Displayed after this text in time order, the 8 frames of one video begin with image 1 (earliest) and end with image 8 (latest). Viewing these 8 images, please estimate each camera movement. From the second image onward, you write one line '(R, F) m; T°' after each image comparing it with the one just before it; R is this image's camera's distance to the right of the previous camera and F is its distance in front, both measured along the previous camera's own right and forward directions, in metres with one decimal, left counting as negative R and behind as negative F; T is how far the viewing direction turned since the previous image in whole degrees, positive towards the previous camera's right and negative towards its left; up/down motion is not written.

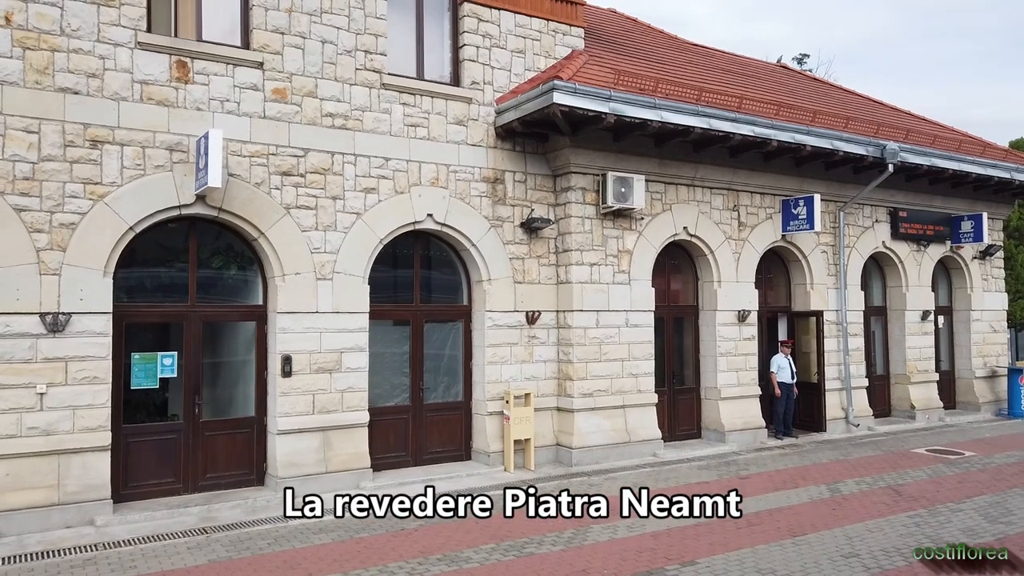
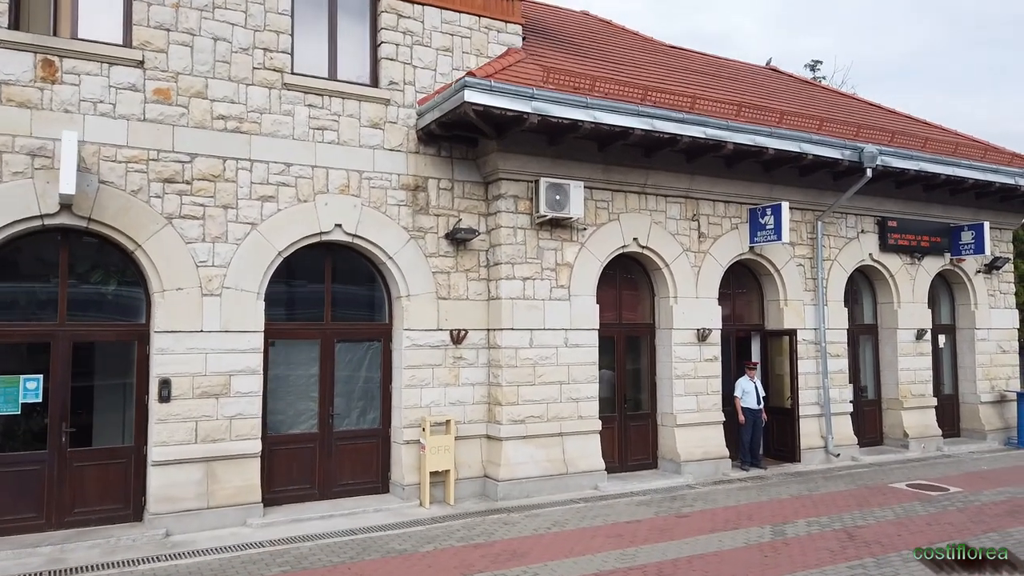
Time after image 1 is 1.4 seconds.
(+1.4, +0.9) m; -3°
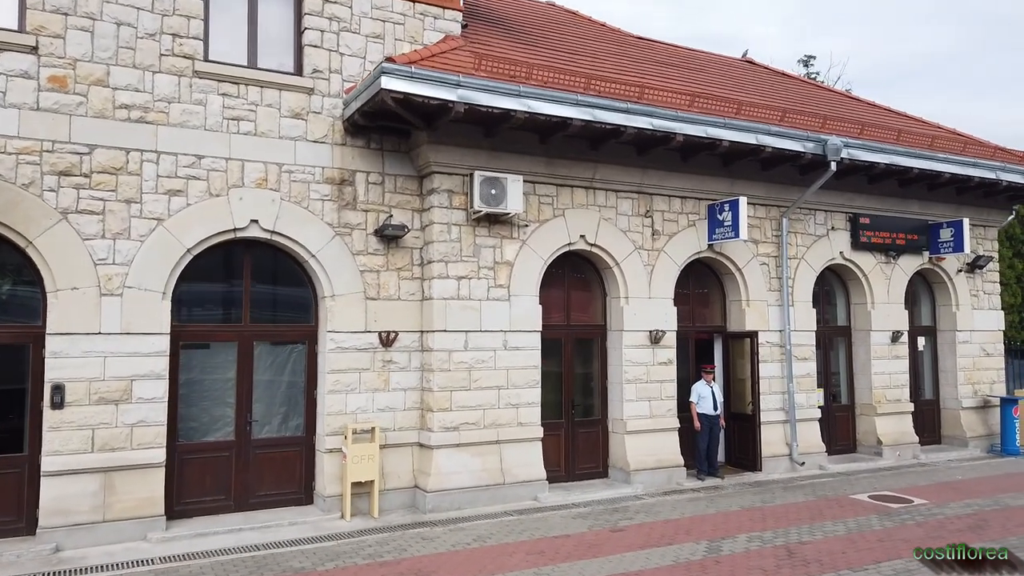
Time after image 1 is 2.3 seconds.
(+0.9, +0.5) m; -1°
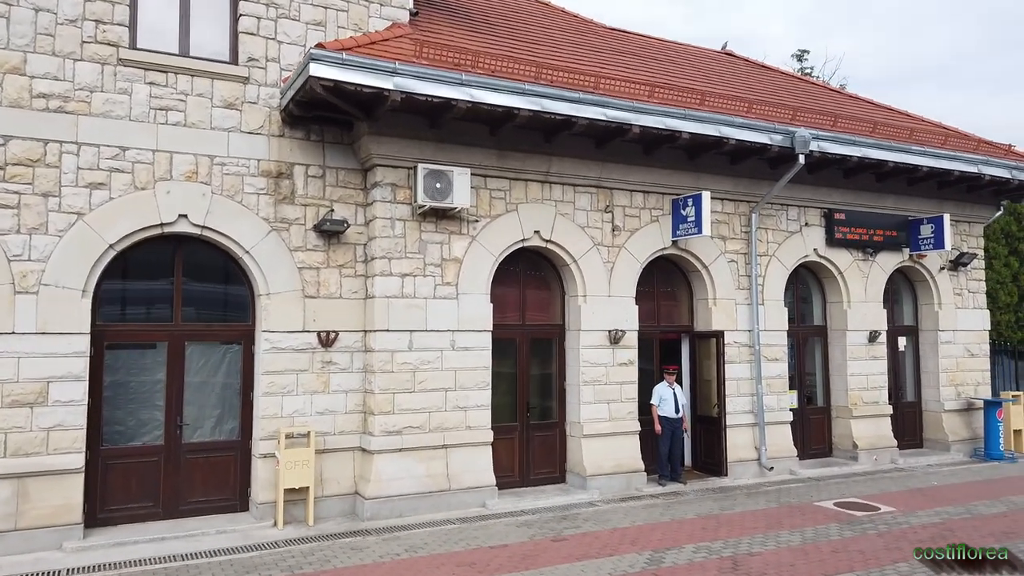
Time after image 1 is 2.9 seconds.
(+0.7, +0.4) m; -1°
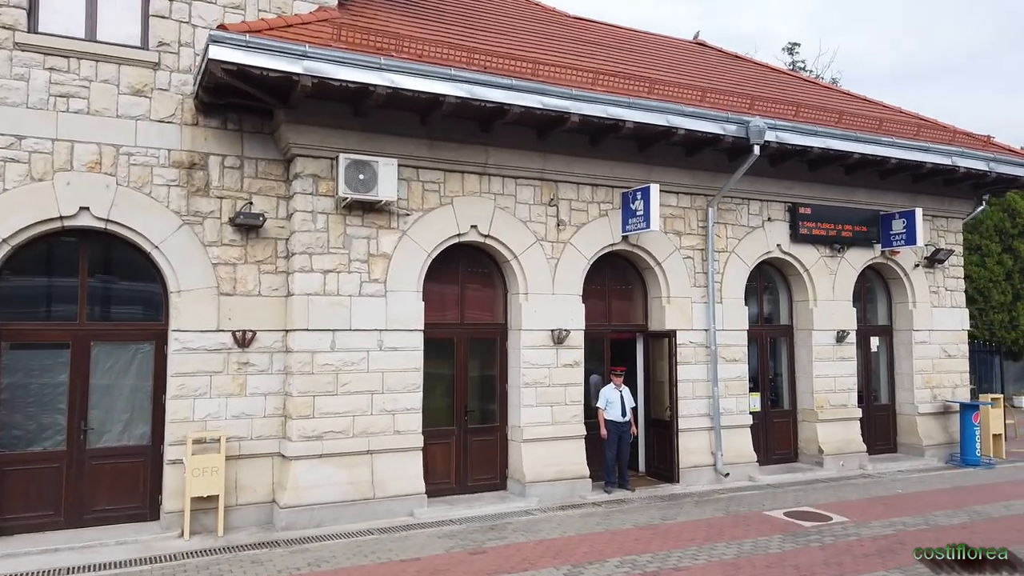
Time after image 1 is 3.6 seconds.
(+0.9, +0.5) m; -1°
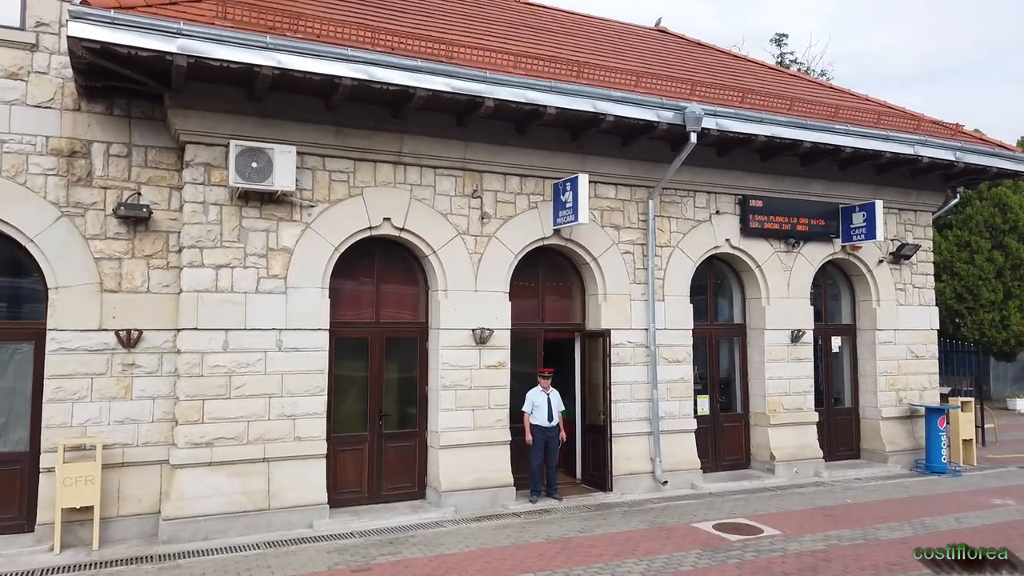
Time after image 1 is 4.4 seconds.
(+1.1, +0.6) m; -1°
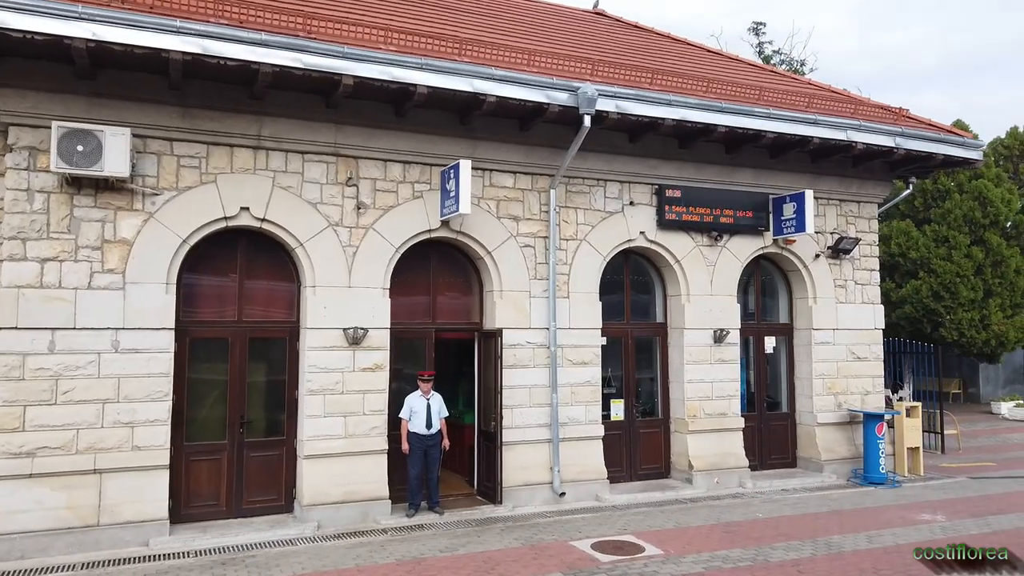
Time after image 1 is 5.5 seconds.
(+1.5, +0.7) m; -1°
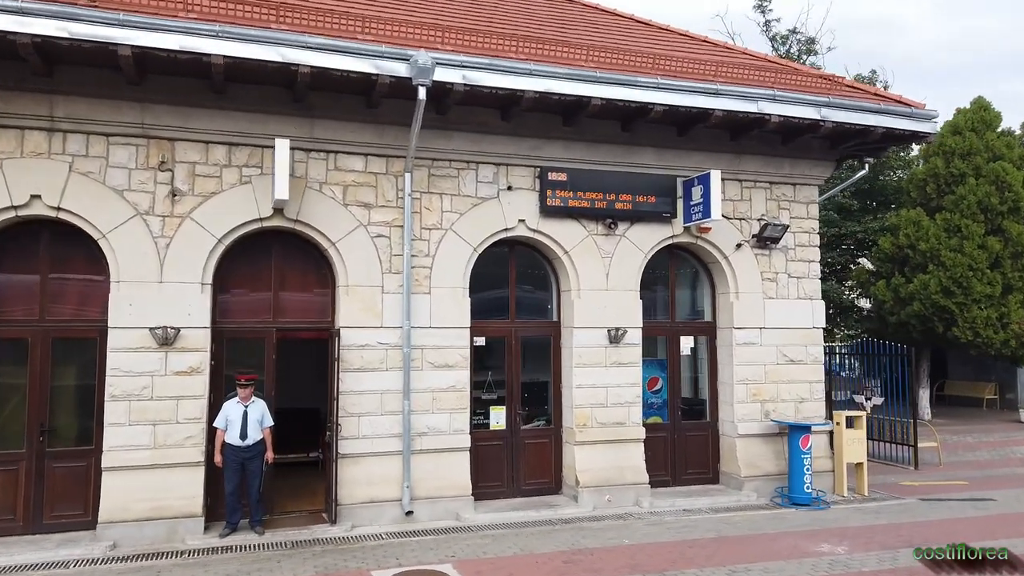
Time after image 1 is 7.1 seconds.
(+2.3, +1.0) m; -5°
